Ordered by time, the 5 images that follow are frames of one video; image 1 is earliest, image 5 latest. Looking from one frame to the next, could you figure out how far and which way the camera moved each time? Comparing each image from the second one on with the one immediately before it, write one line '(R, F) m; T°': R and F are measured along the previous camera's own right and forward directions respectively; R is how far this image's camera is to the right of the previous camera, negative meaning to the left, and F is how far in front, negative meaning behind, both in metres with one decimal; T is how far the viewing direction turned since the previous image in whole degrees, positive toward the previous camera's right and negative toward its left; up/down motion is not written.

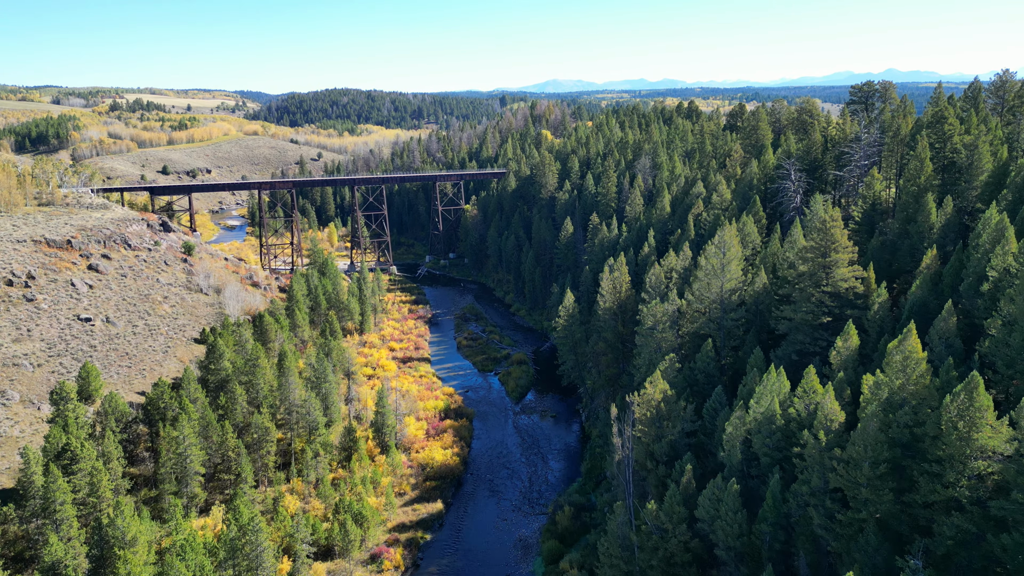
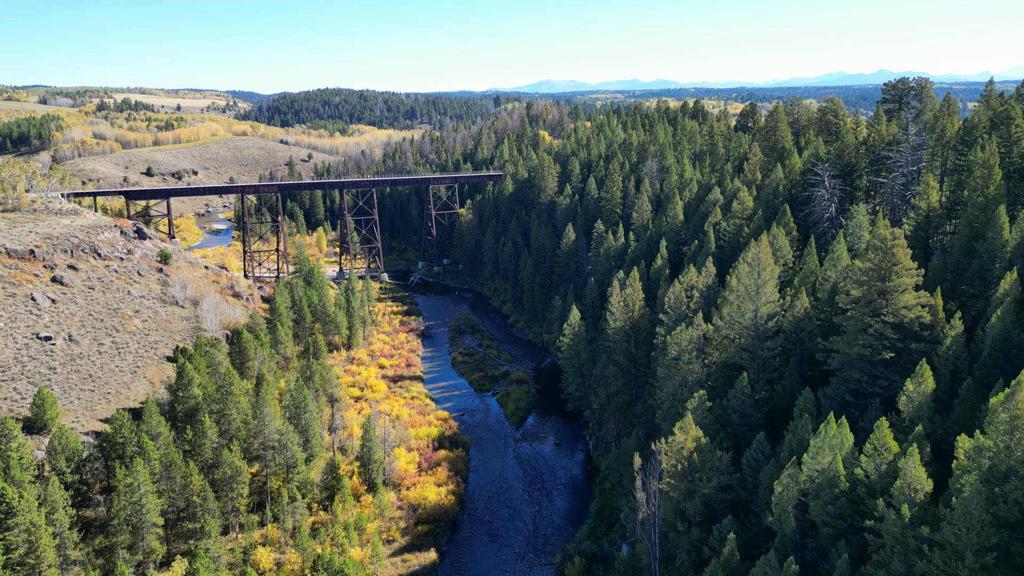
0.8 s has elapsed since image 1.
(-0.4, +4.7) m; +1°
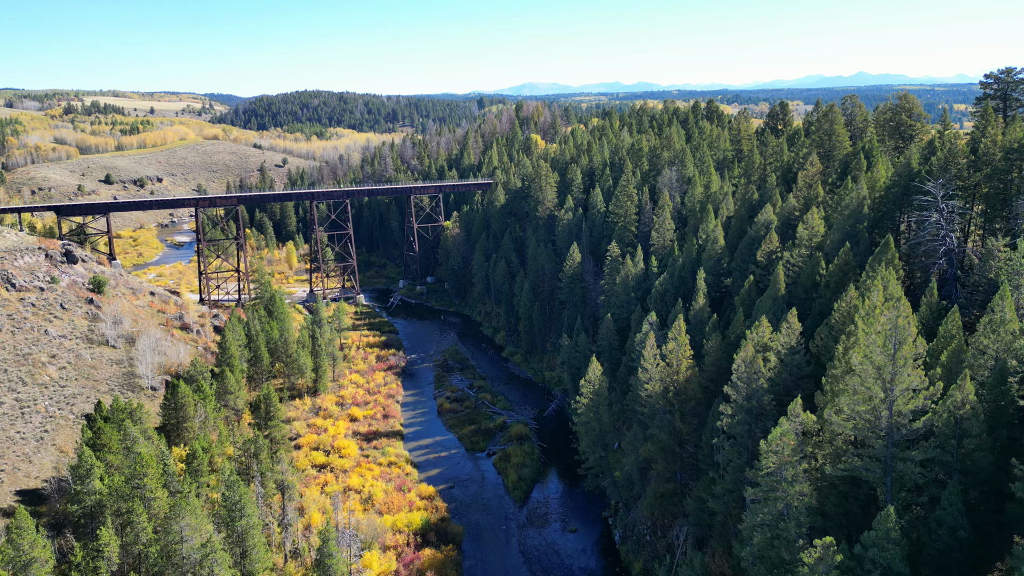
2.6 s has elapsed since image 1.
(-1.0, +10.5) m; +1°
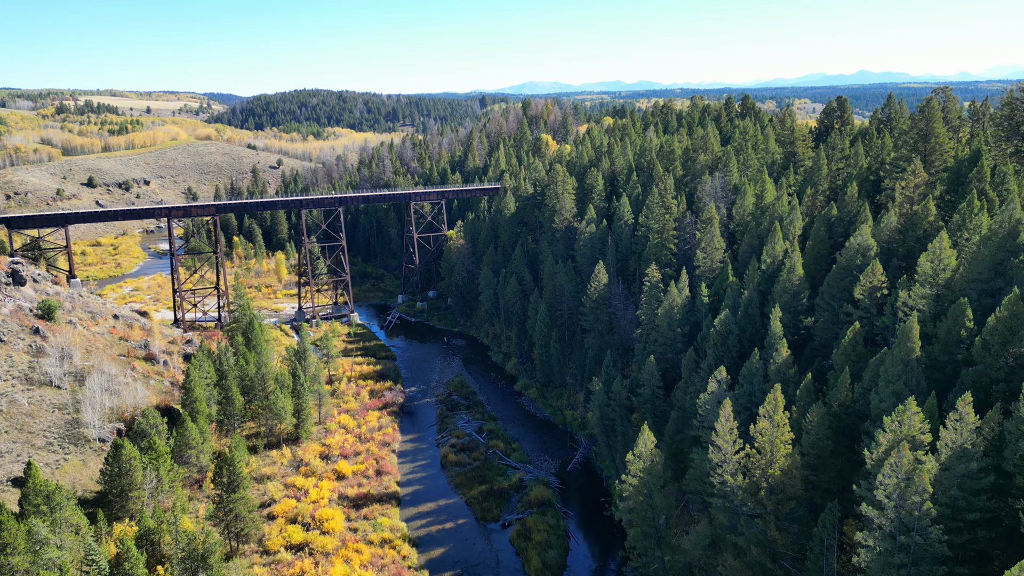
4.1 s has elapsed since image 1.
(-1.1, +8.8) m; 0°
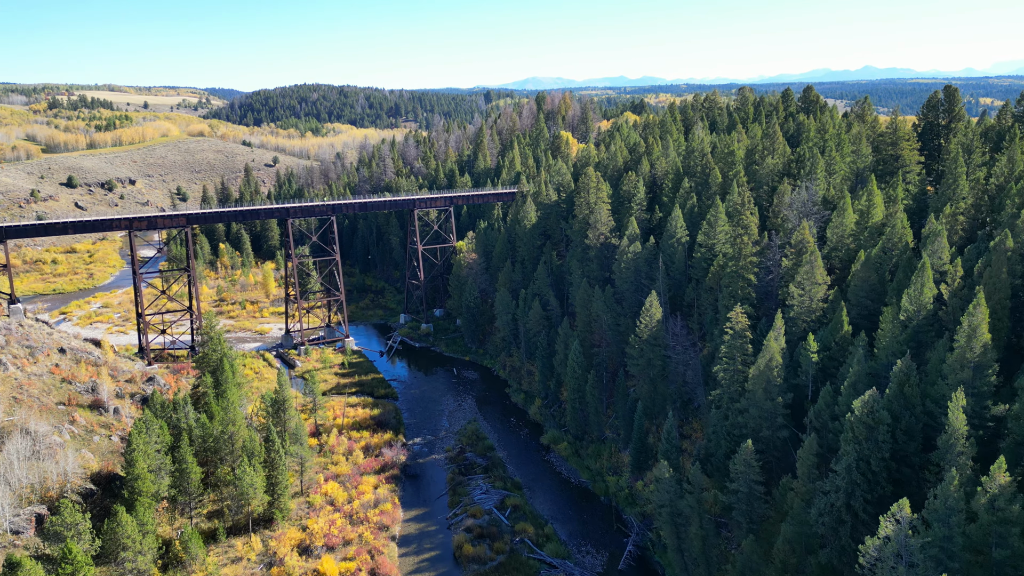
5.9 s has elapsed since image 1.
(-1.7, +10.6) m; 0°
